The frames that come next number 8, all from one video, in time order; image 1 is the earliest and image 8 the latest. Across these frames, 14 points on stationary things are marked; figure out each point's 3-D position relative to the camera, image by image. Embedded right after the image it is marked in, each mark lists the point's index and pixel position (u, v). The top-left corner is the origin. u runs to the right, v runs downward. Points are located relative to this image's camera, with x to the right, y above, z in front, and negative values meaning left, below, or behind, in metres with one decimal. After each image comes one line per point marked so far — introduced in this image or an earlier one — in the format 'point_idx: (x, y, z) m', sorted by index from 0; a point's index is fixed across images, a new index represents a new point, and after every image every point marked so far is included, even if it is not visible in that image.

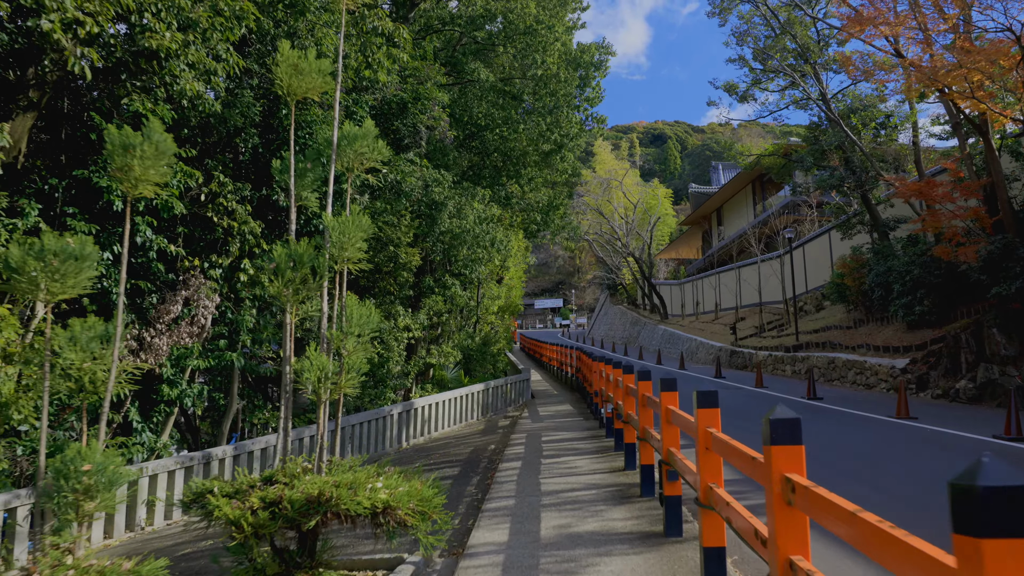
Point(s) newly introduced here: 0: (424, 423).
0: (-1.2, -1.8, +11.1) m
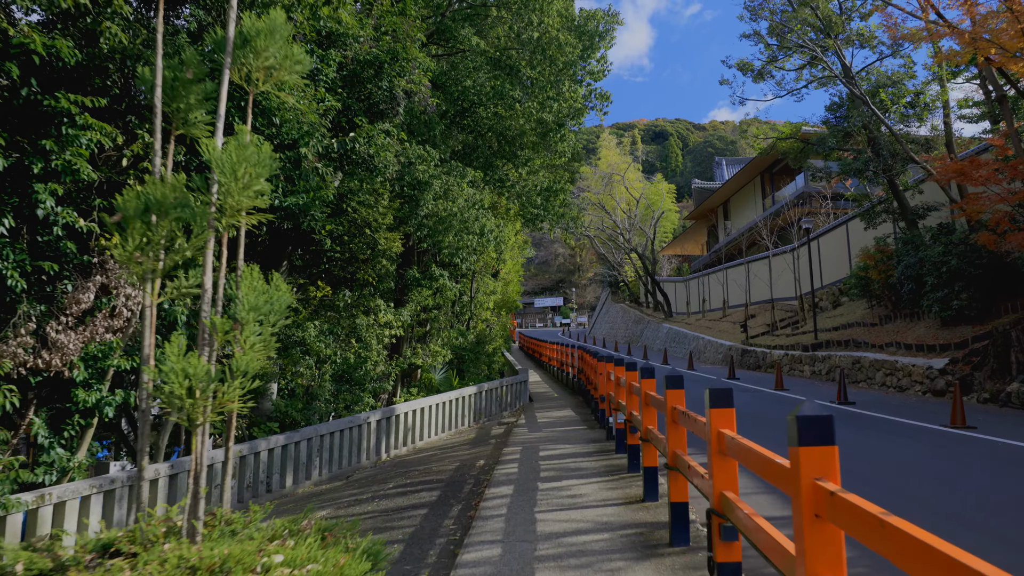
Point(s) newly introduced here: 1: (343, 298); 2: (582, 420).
0: (-1.3, -1.7, +9.9) m
1: (-1.9, -0.1, +9.3) m
2: (+0.8, -1.6, +9.9) m
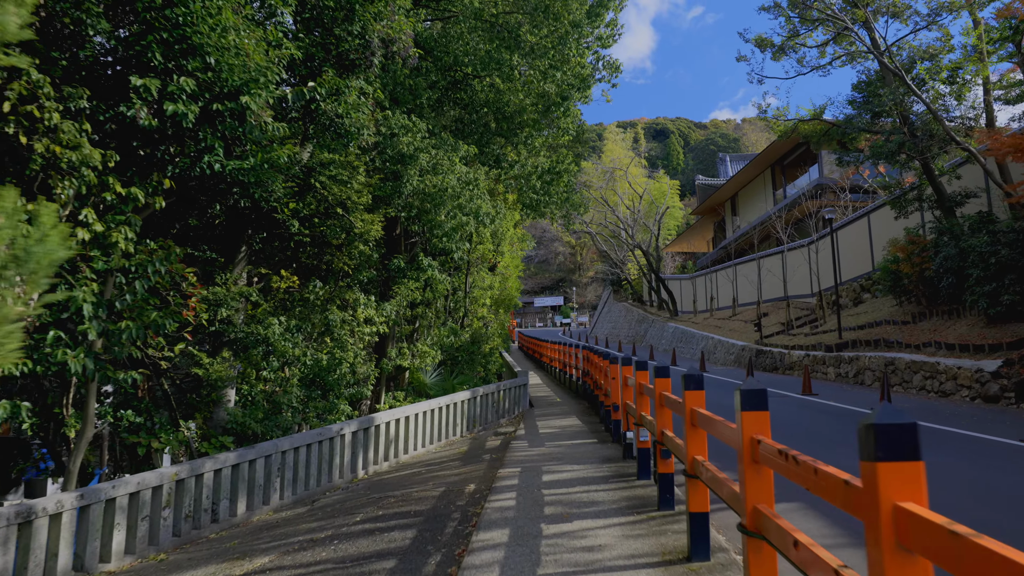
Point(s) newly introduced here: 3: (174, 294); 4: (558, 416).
0: (-1.3, -1.6, +8.6) m
1: (-2.0, 0.0, +8.0) m
2: (+0.8, -1.5, +8.6) m
3: (-2.6, 0.0, +6.2) m
4: (+0.6, -1.6, +10.4) m
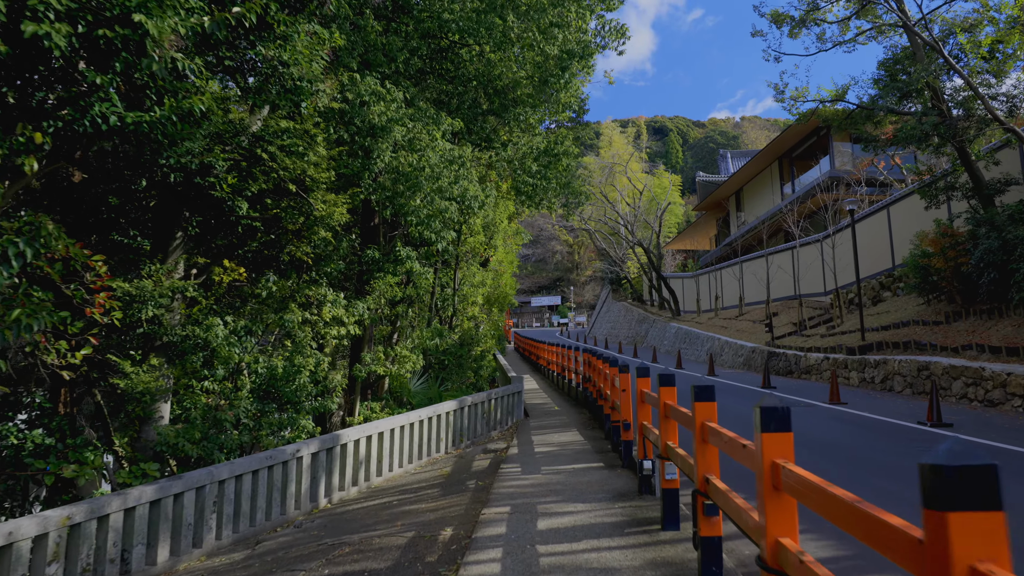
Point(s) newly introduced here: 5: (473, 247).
0: (-1.4, -1.6, +7.3) m
1: (-2.0, 0.0, +6.8) m
2: (+0.7, -1.4, +7.3) m
3: (-2.6, 0.0, +4.9) m
4: (+0.5, -1.6, +9.2) m
5: (-0.6, +0.6, +11.9) m
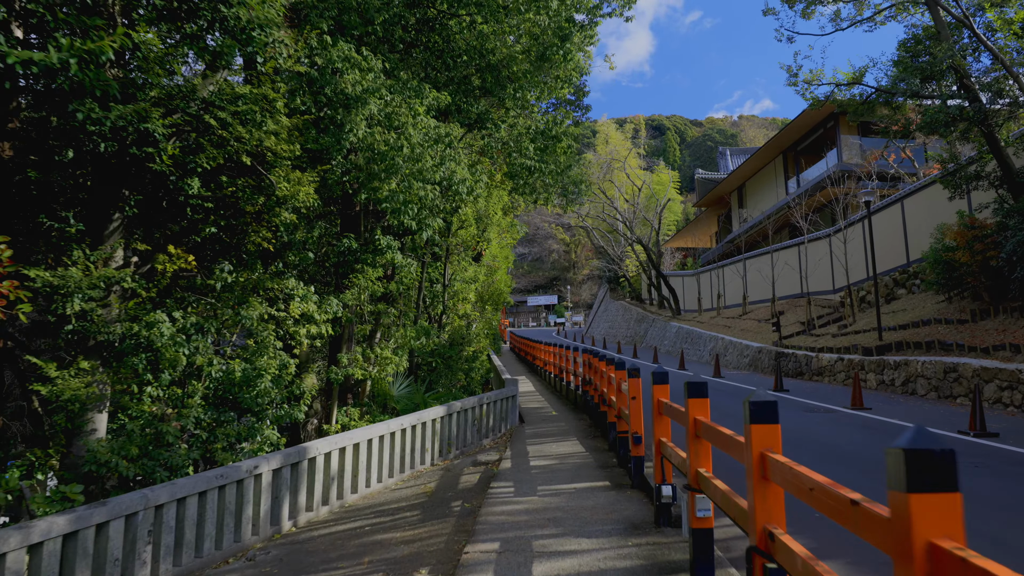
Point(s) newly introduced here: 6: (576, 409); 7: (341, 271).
0: (-1.4, -1.5, +6.5) m
1: (-2.1, +0.1, +5.9) m
2: (+0.7, -1.4, +6.4) m
3: (-2.7, +0.1, +4.0) m
4: (+0.4, -1.5, +8.3) m
5: (-0.6, +0.7, +11.1) m
6: (+0.9, -1.7, +11.2) m
7: (-1.6, +0.2, +7.8) m
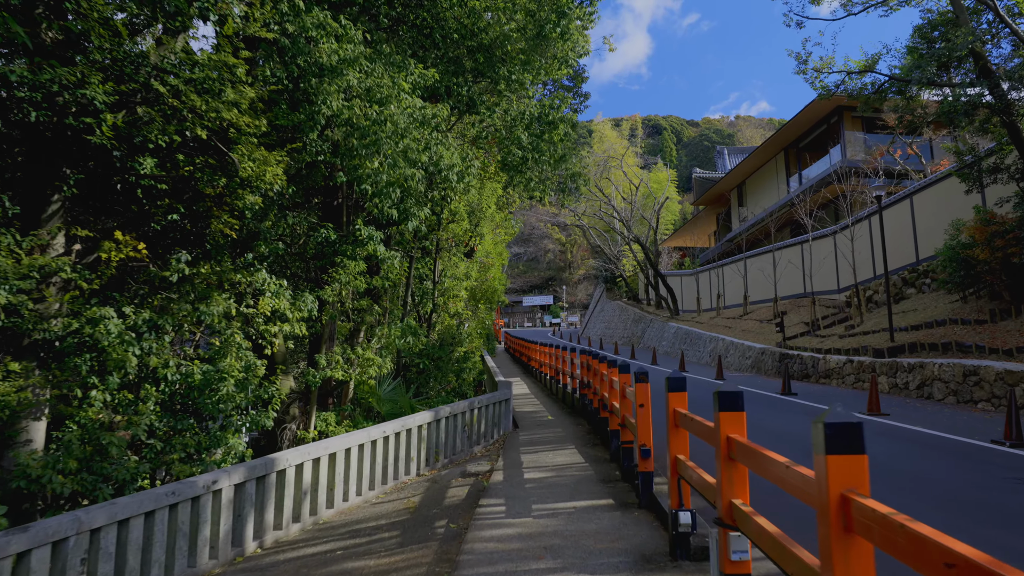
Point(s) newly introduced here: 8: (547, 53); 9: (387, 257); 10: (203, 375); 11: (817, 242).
0: (-1.5, -1.5, +5.8) m
1: (-2.1, +0.1, +5.2) m
2: (+0.6, -1.3, +5.8) m
3: (-2.7, +0.1, +3.4) m
4: (+0.4, -1.5, +7.7) m
5: (-0.7, +0.7, +10.4) m
6: (+0.8, -1.6, +10.6) m
7: (-1.7, +0.2, +7.1) m
8: (+0.4, +2.6, +9.2) m
9: (-1.1, +0.3, +7.3) m
10: (-2.0, -0.6, +5.4) m
11: (+6.9, +1.0, +18.6) m
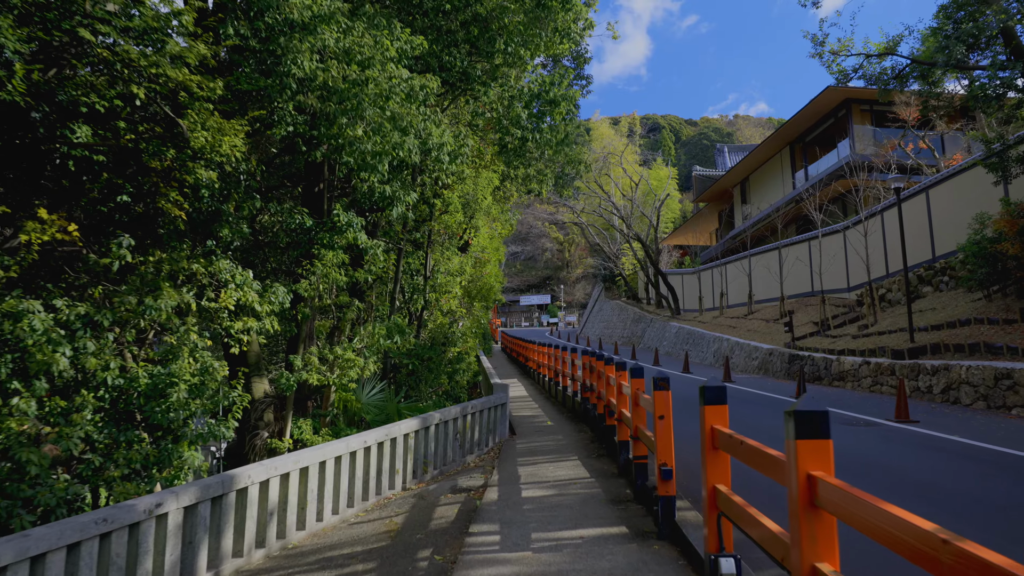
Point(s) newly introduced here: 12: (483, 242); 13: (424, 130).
0: (-1.5, -1.4, +5.1) m
1: (-2.2, +0.2, +4.5) m
2: (+0.6, -1.3, +5.1) m
3: (-2.7, +0.2, +2.7) m
4: (+0.3, -1.4, +6.9) m
5: (-0.7, +0.8, +9.7) m
6: (+0.7, -1.6, +9.9) m
7: (-1.7, +0.3, +6.4) m
8: (+0.4, +2.6, +8.5) m
9: (-1.1, +0.3, +6.5) m
10: (-2.0, -0.5, +4.7) m
11: (+6.9, +1.1, +17.9) m
12: (-0.5, +0.7, +12.7) m
13: (-0.7, +1.1, +6.2) m
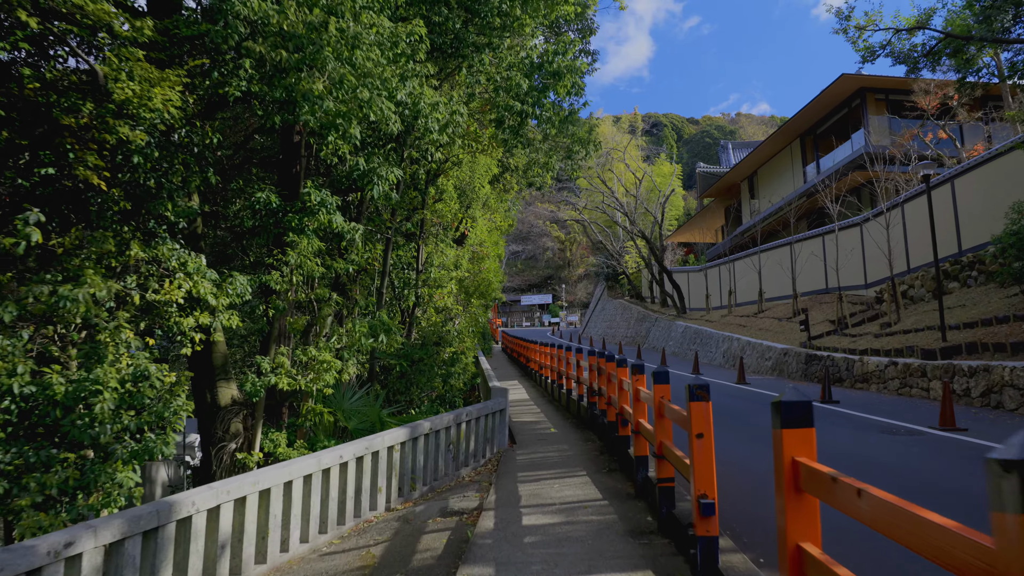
0: (-1.5, -1.4, +4.2) m
1: (-2.2, +0.3, +3.7) m
2: (+0.6, -1.2, +4.2) m
3: (-2.7, +0.2, +1.8) m
4: (+0.3, -1.4, +6.1) m
5: (-0.7, +0.8, +8.8) m
6: (+0.7, -1.5, +9.0) m
7: (-1.7, +0.3, +5.5) m
8: (+0.4, +2.7, +7.6) m
9: (-1.1, +0.4, +5.7) m
10: (-2.1, -0.5, +3.8) m
11: (+6.9, +1.1, +17.1) m
12: (-0.5, +0.8, +11.8) m
13: (-0.7, +1.2, +5.4) m
